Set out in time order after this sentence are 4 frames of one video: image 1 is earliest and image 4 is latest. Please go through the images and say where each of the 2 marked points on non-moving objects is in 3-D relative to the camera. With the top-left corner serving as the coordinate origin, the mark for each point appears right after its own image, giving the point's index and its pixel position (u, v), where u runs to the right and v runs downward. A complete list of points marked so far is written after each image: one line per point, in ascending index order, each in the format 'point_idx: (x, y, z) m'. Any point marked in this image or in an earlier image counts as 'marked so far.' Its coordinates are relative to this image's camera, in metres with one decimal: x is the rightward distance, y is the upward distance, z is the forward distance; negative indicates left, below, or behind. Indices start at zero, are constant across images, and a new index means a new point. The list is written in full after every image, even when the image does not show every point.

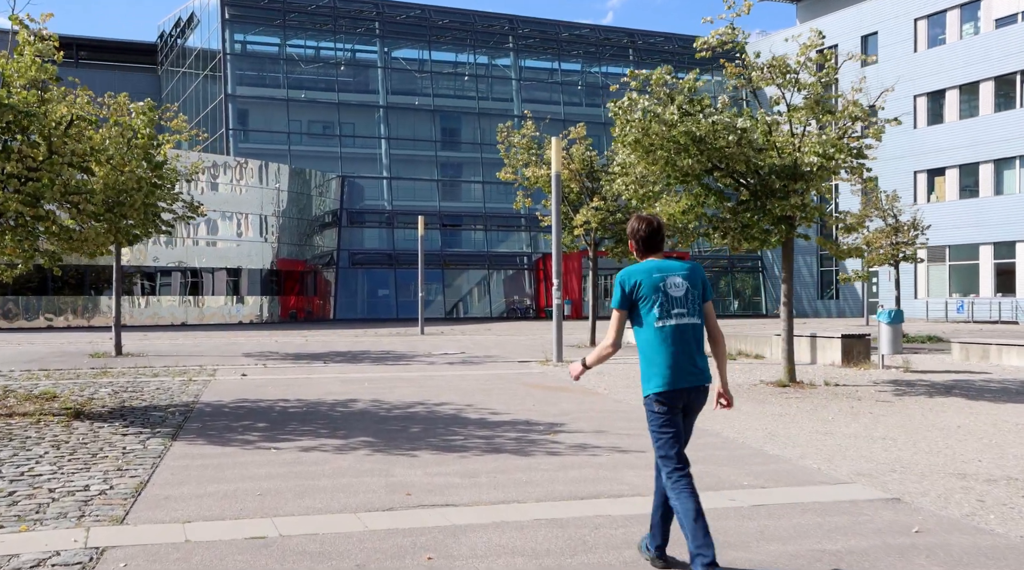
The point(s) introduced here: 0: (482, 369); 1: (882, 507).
0: (-0.5, -1.4, +16.0) m
1: (+2.4, -1.4, +6.1) m
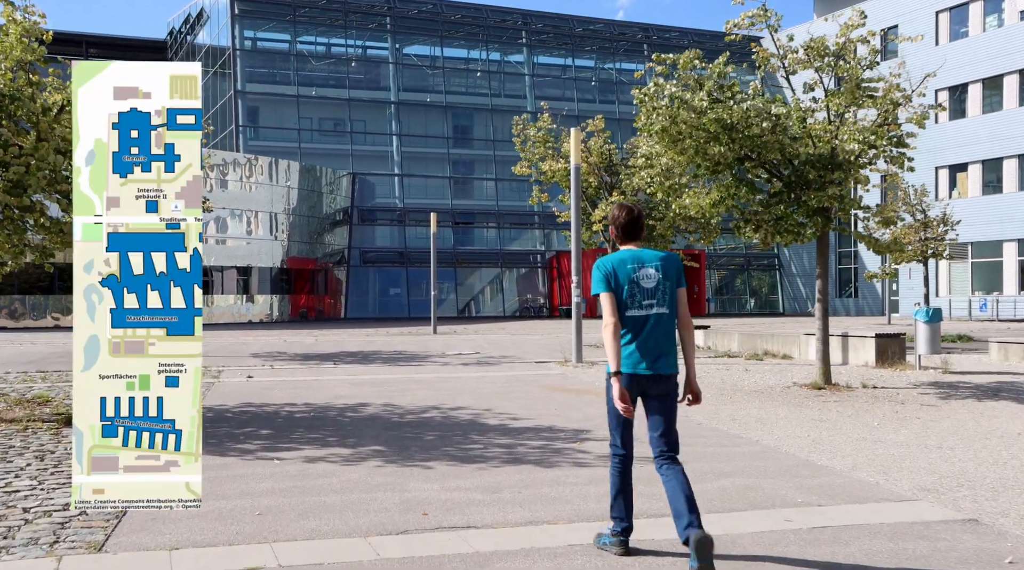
0: (-0.2, -1.4, +15.3) m
1: (+2.5, -1.4, +5.4) m
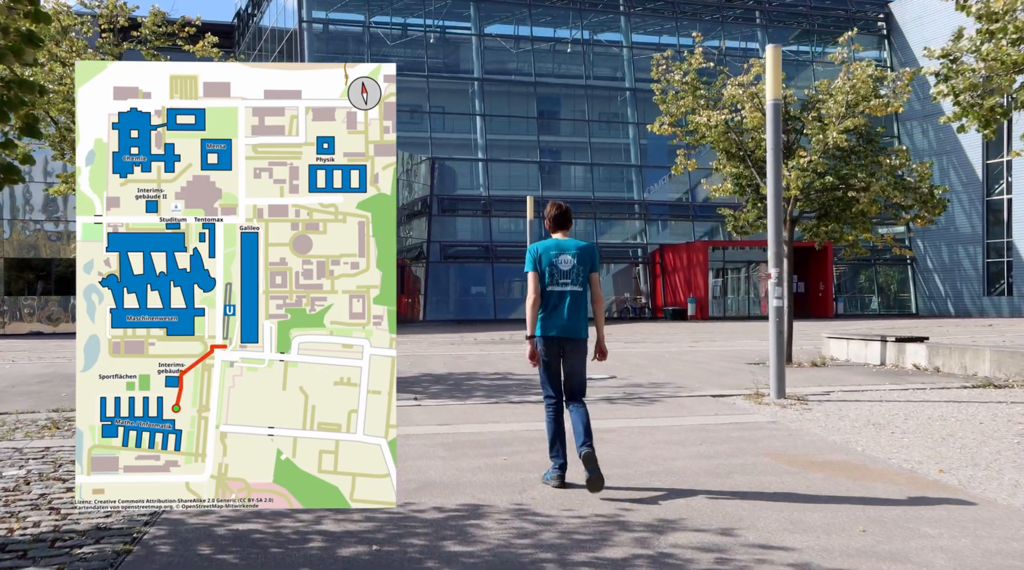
0: (+1.6, -1.4, +9.8) m
1: (+3.6, -1.4, -0.3) m
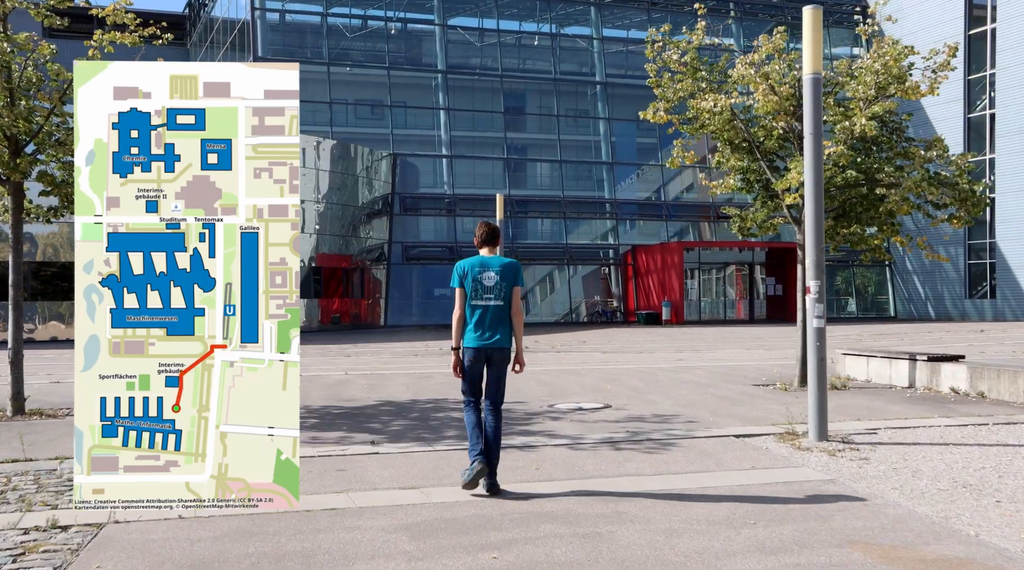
0: (+1.5, -1.5, +7.6) m
1: (+3.9, -1.5, -2.3) m
